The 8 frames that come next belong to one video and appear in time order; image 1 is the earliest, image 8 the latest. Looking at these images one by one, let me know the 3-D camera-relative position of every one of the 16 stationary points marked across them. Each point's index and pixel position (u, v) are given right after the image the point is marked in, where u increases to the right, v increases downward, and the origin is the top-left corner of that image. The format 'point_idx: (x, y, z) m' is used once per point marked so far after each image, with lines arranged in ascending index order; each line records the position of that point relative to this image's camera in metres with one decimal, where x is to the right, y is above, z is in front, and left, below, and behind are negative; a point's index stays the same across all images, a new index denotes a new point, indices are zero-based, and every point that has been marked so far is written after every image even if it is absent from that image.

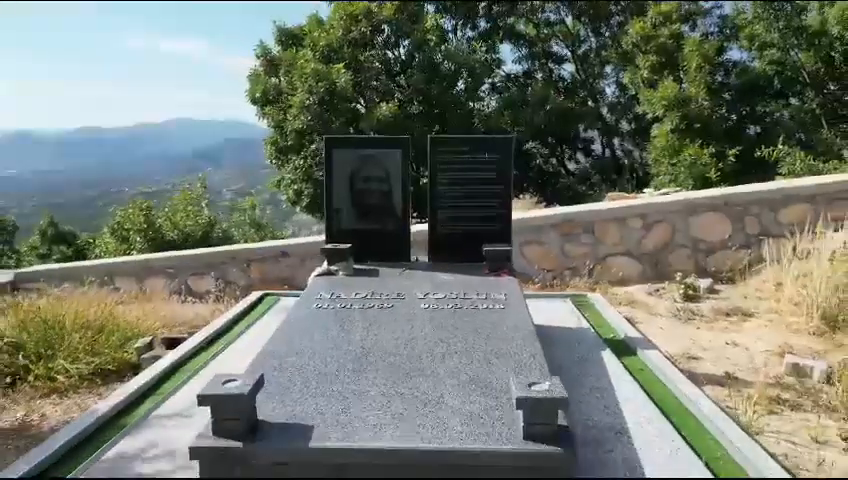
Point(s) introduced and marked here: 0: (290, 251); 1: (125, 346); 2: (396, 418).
0: (-1.2, -0.1, +5.5) m
1: (-1.7, -0.6, +3.6) m
2: (-0.1, -0.5, +1.9) m
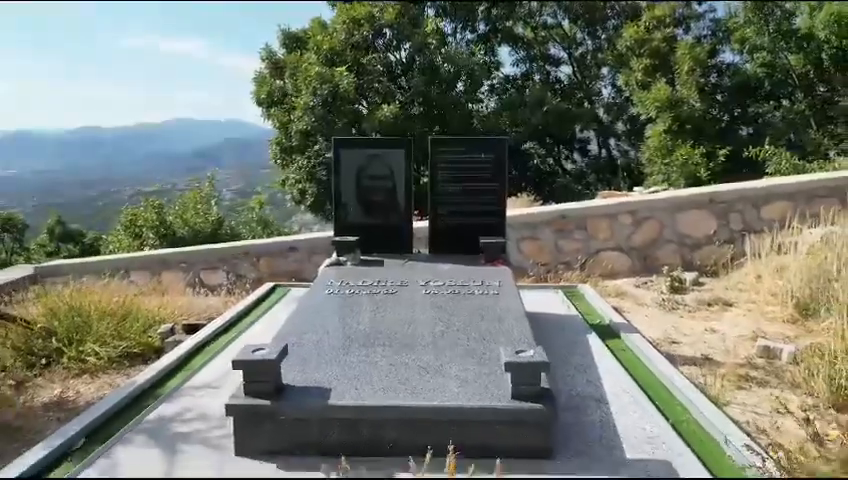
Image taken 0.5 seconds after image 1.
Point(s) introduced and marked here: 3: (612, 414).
0: (-1.1, -0.1, +5.8) m
1: (-1.7, -0.5, +3.8) m
2: (-0.1, -0.5, +2.2) m
3: (+0.7, -0.6, +2.4) m
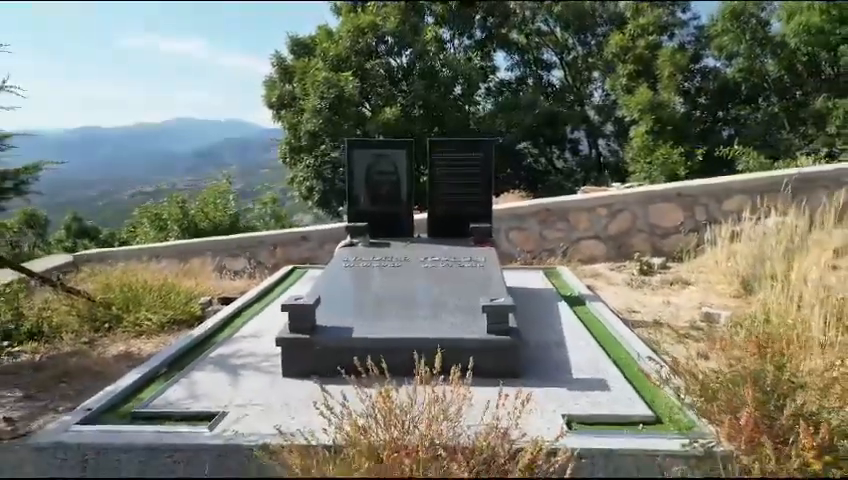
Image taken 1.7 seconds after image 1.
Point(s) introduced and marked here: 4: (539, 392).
0: (-1.1, +0.1, +6.5) m
1: (-1.7, -0.4, +4.5) m
2: (-0.1, -0.4, +2.9) m
3: (+0.7, -0.5, +3.1) m
4: (+0.5, -0.6, +2.6) m
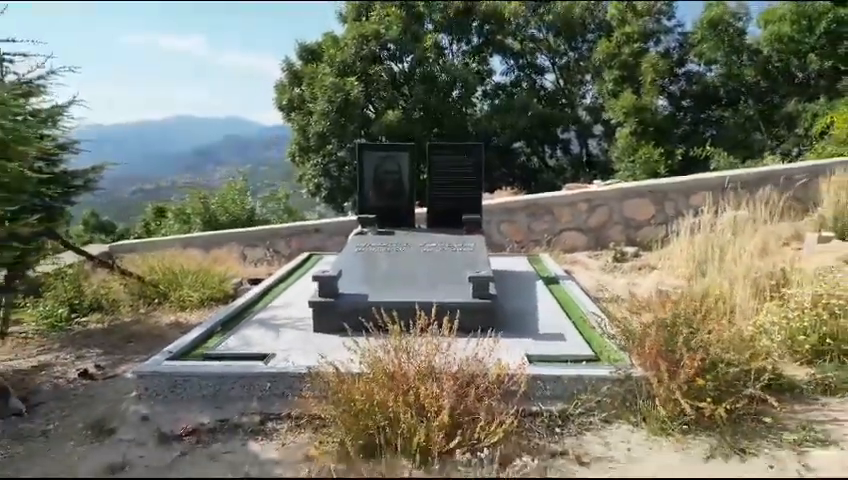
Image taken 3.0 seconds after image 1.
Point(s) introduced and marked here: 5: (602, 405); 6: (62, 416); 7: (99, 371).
0: (-1.2, +0.1, +7.2) m
1: (-1.7, -0.4, +5.3) m
2: (-0.1, -0.3, +3.7) m
3: (+0.7, -0.5, +3.8) m
4: (+0.5, -0.5, +3.3) m
5: (+0.8, -0.7, +2.8) m
6: (-1.7, -0.8, +2.9) m
7: (-1.8, -0.7, +3.5) m
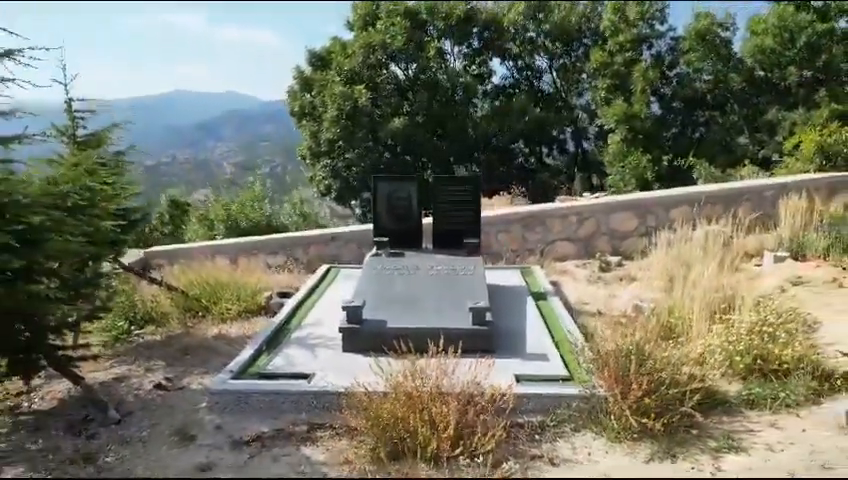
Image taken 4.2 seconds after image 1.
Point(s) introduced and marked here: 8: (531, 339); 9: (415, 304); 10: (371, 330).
0: (-1.1, 0.0, +8.0) m
1: (-1.6, -0.5, +6.1) m
2: (0.0, -0.5, +4.4) m
3: (+0.7, -0.7, +4.6) m
4: (+0.5, -0.8, +4.1) m
5: (+0.8, -1.0, +3.6) m
6: (-1.6, -1.1, +3.7) m
7: (-1.7, -1.0, +4.3) m
8: (+0.8, -0.7, +4.5) m
9: (-0.1, -0.5, +4.7) m
10: (-0.4, -0.6, +4.3) m
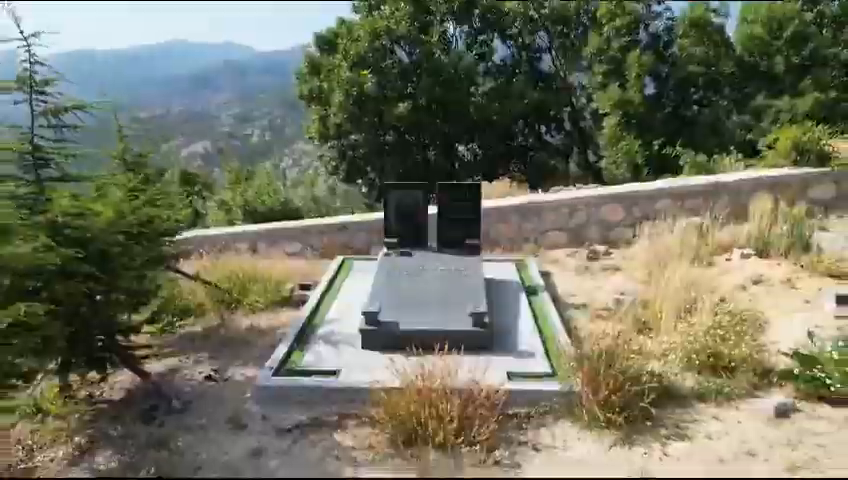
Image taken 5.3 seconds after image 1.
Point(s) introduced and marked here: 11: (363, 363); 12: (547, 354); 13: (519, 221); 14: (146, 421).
0: (-1.0, +0.2, +8.7) m
1: (-1.6, -0.5, +6.9) m
2: (0.0, -0.7, +5.2) m
3: (+0.8, -0.8, +5.4) m
4: (+0.6, -0.9, +4.9) m
5: (+0.9, -1.2, +4.4) m
6: (-1.5, -1.2, +4.5) m
7: (-1.7, -1.1, +5.1) m
8: (+0.8, -0.8, +5.3) m
9: (0.0, -0.6, +5.4) m
10: (-0.3, -0.7, +5.1) m
11: (-0.5, -0.9, +4.8) m
12: (+1.0, -0.9, +5.0) m
13: (+1.3, +0.3, +8.5) m
14: (-2.0, -1.3, +4.5) m
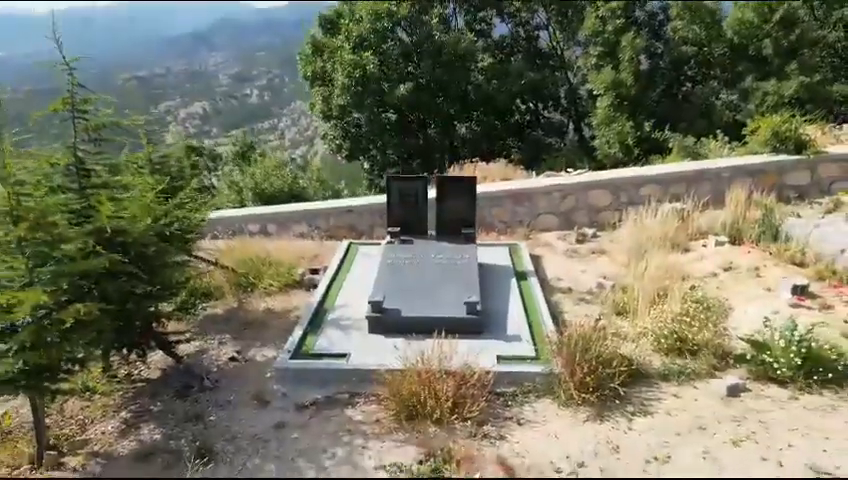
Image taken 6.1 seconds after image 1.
0: (-1.0, +0.5, +9.3) m
1: (-1.6, -0.4, +7.5) m
2: (0.0, -0.6, +5.8) m
3: (+0.8, -0.7, +6.0) m
4: (+0.6, -0.9, +5.5) m
5: (+0.9, -1.2, +5.0) m
6: (-1.5, -1.2, +5.2) m
7: (-1.7, -1.0, +5.7) m
8: (+0.8, -0.8, +5.9) m
9: (0.0, -0.5, +6.1) m
10: (-0.3, -0.7, +5.7) m
11: (-0.5, -0.9, +5.5) m
12: (+1.0, -0.9, +5.6) m
13: (+1.3, +0.5, +9.1) m
14: (-2.0, -1.3, +5.1) m
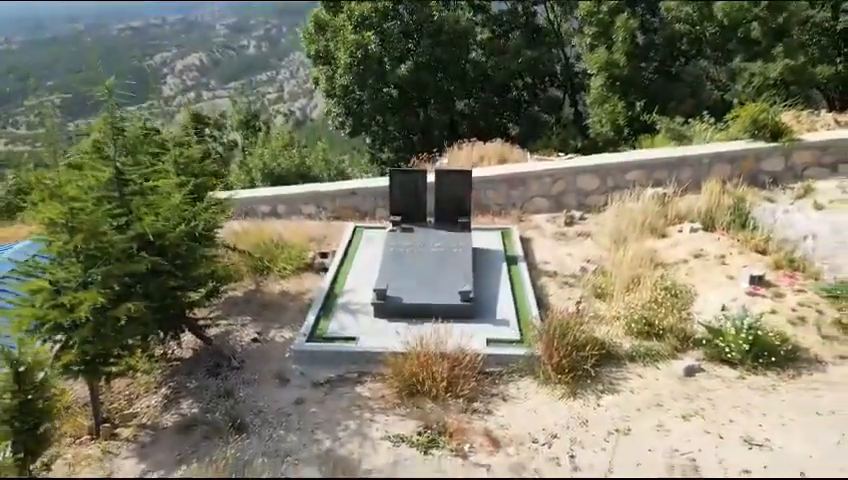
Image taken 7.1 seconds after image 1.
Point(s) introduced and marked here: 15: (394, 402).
0: (-1.0, +0.8, +9.9) m
1: (-1.6, -0.2, +8.2) m
2: (0.0, -0.6, +6.6) m
3: (+0.8, -0.7, +6.8) m
4: (+0.6, -0.9, +6.3) m
5: (+0.9, -1.2, +5.8) m
6: (-1.6, -1.2, +6.0) m
7: (-1.7, -1.0, +6.5) m
8: (+0.8, -0.7, +6.7) m
9: (0.0, -0.4, +6.8) m
10: (-0.3, -0.6, +6.4) m
11: (-0.5, -0.9, +6.2) m
12: (+0.9, -0.8, +6.4) m
13: (+1.3, +0.8, +9.7) m
14: (-2.0, -1.3, +5.9) m
15: (-0.3, -1.4, +5.4) m
